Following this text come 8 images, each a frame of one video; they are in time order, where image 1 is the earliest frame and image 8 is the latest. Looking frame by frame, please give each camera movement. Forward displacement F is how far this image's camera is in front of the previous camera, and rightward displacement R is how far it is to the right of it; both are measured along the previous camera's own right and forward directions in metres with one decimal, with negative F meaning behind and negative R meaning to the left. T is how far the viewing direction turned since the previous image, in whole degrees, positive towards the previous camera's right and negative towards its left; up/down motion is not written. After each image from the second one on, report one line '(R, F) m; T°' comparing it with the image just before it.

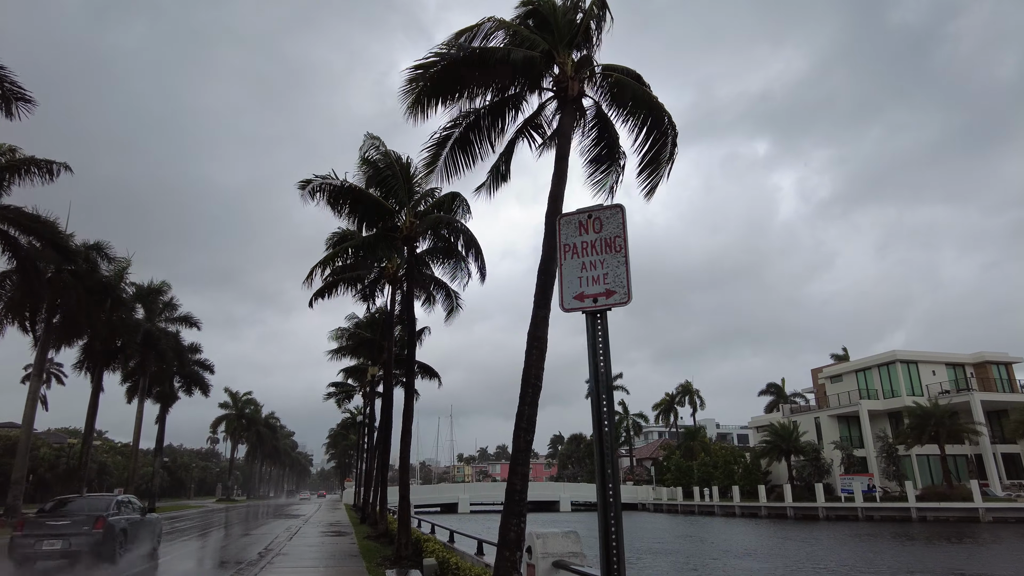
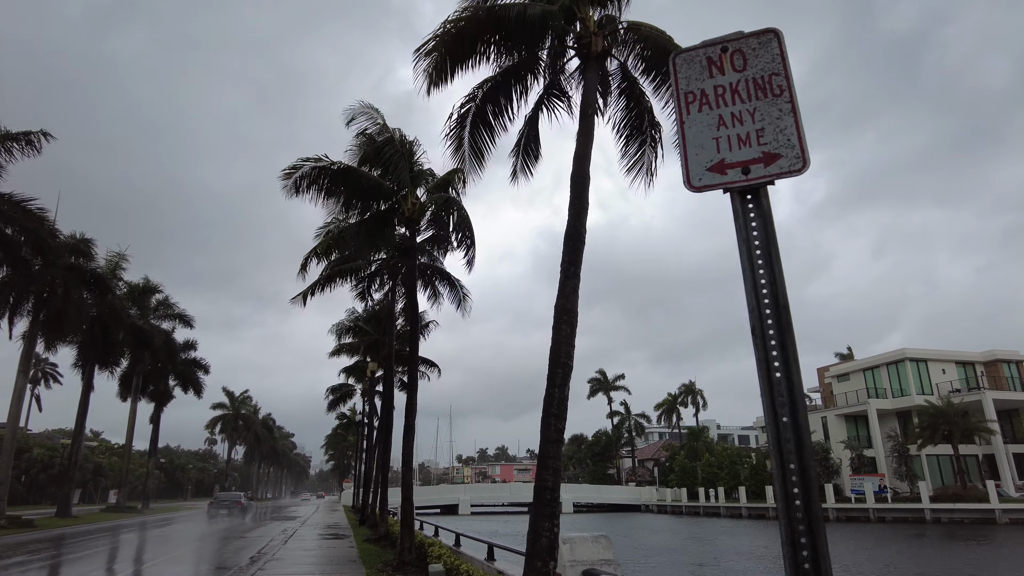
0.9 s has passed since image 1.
(-0.2, +0.8) m; 0°
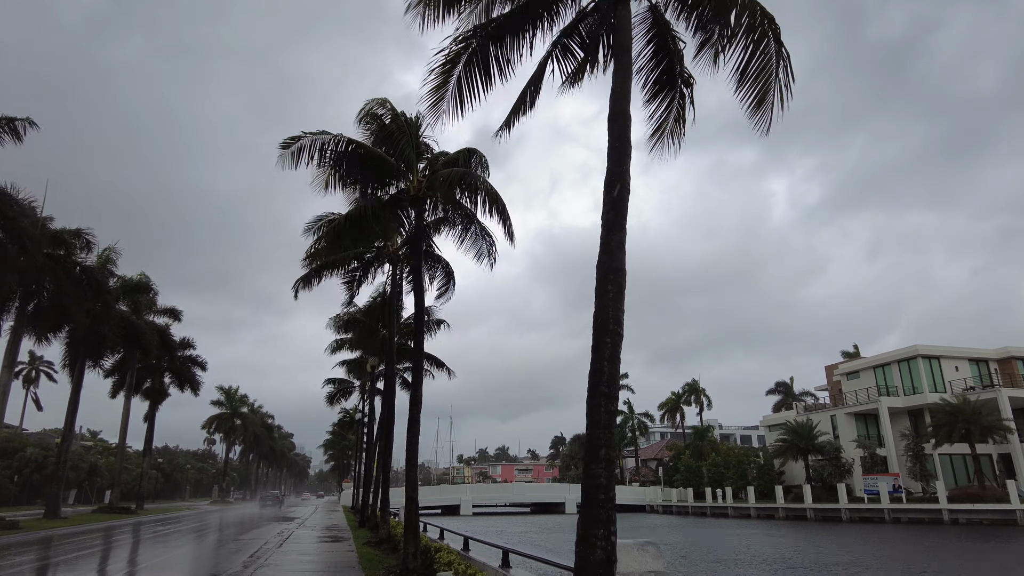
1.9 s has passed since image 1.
(-0.2, +0.9) m; 0°
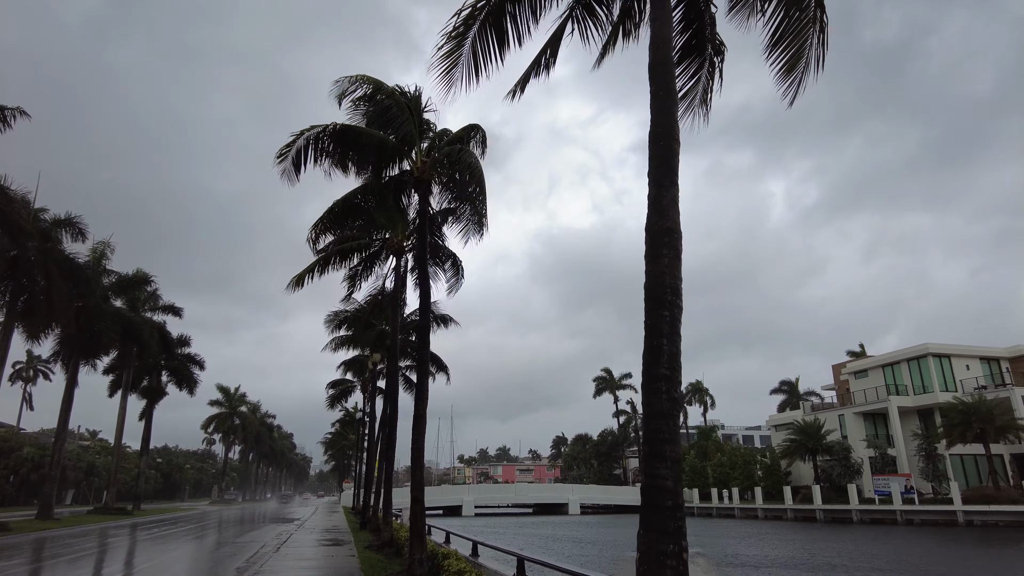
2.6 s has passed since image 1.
(-0.2, +0.7) m; 0°
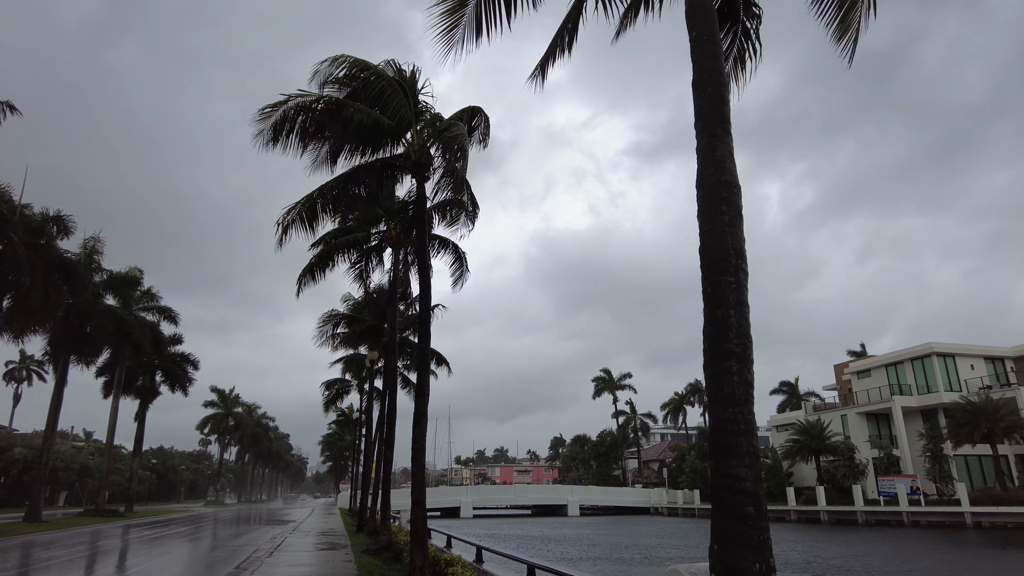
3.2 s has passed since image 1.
(-0.1, +0.6) m; 0°
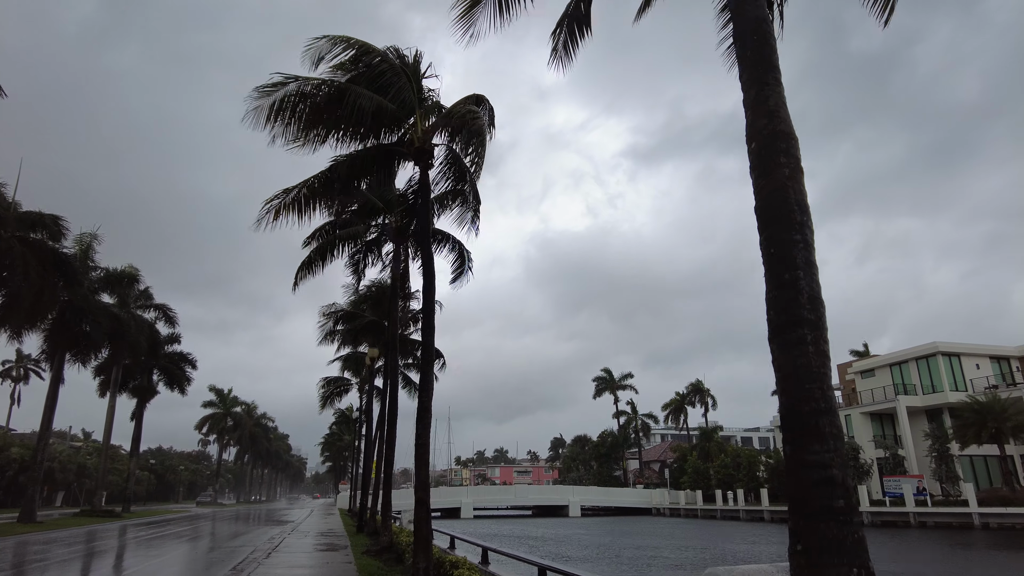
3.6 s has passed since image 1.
(-0.1, +0.4) m; 0°
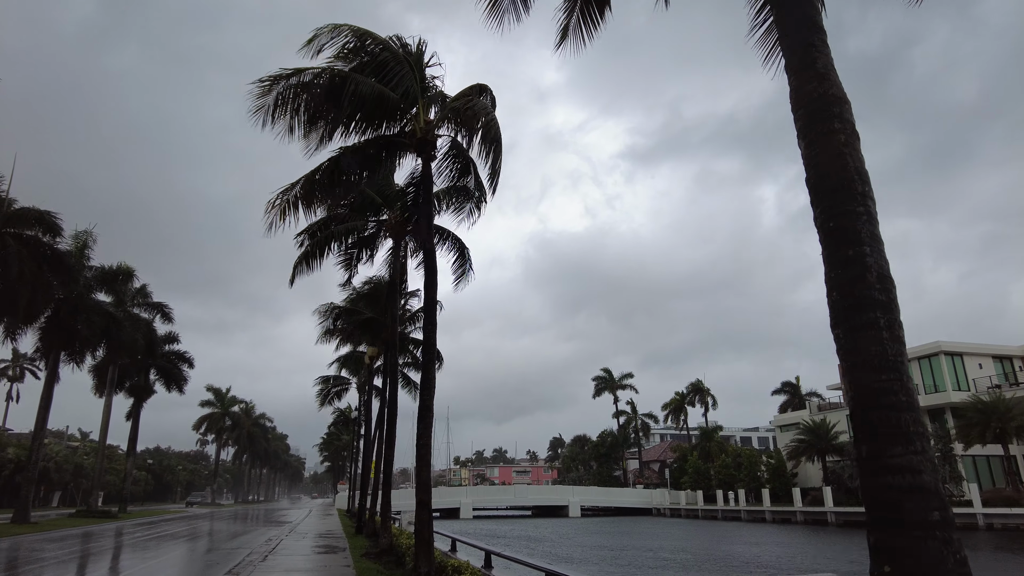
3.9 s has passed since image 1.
(-0.1, +0.3) m; 0°
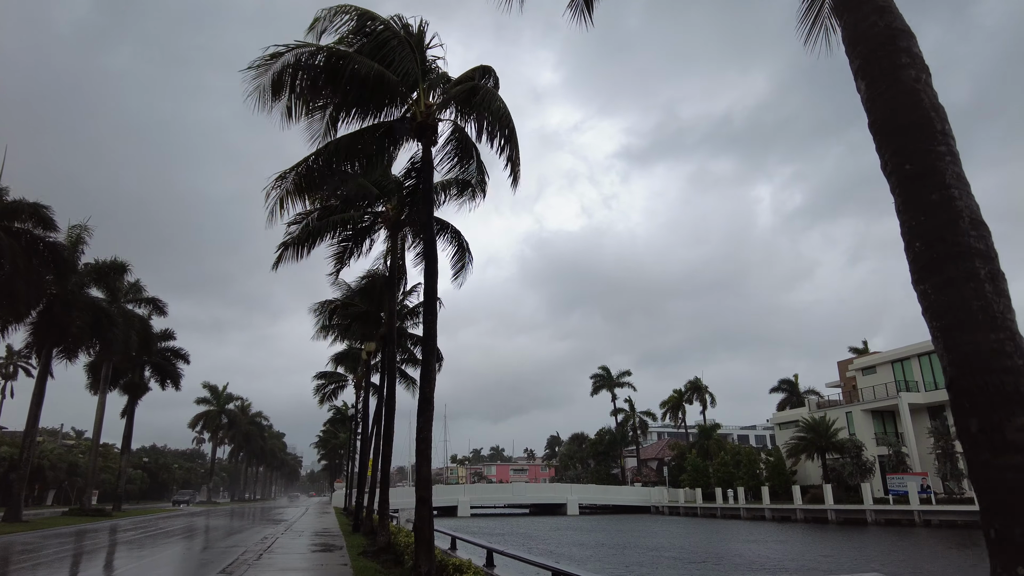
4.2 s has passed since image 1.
(-0.1, +0.3) m; 0°
